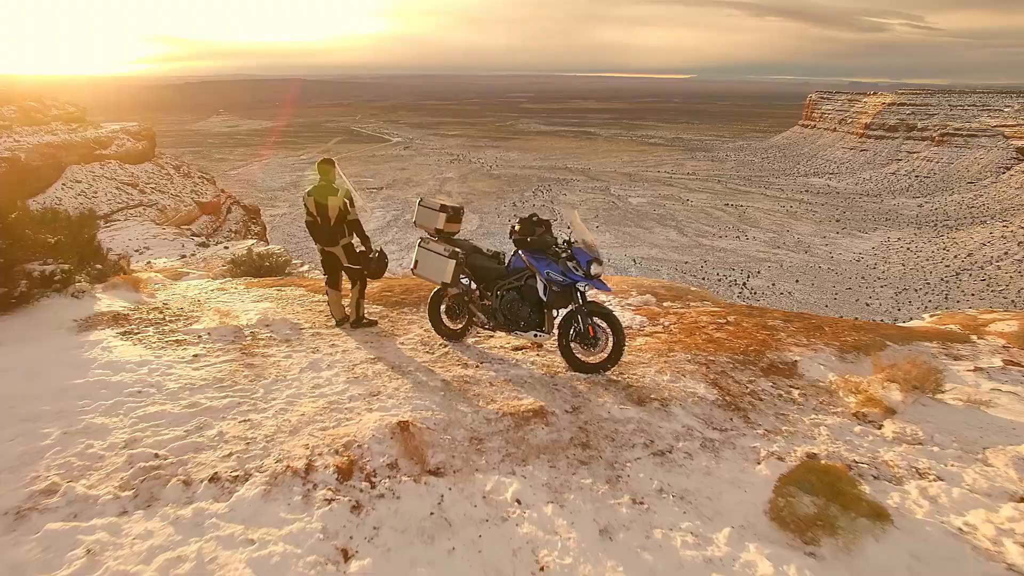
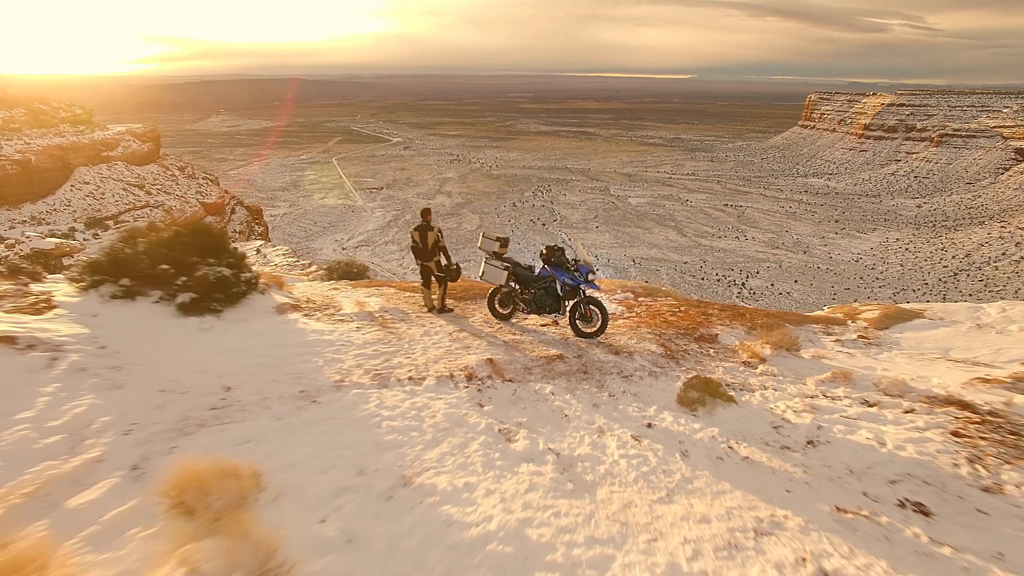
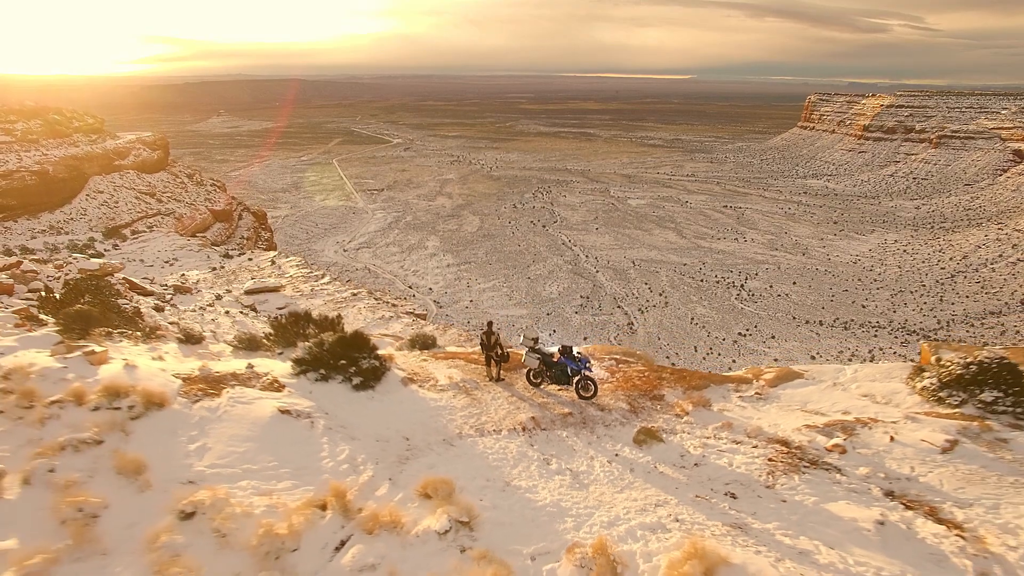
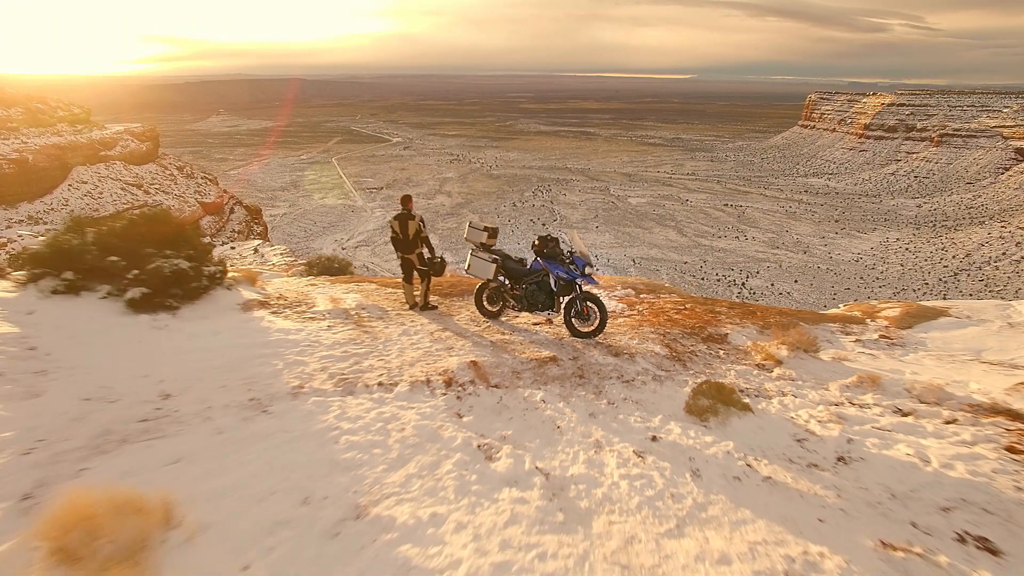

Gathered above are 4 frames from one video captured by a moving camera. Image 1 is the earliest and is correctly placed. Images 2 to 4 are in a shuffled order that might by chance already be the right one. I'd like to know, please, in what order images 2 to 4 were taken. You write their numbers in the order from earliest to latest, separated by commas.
4, 2, 3
